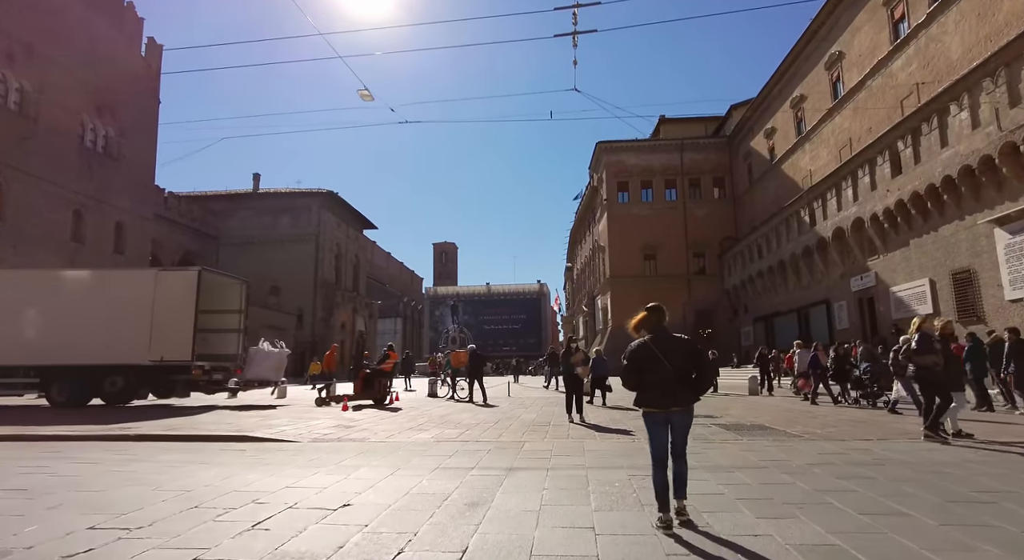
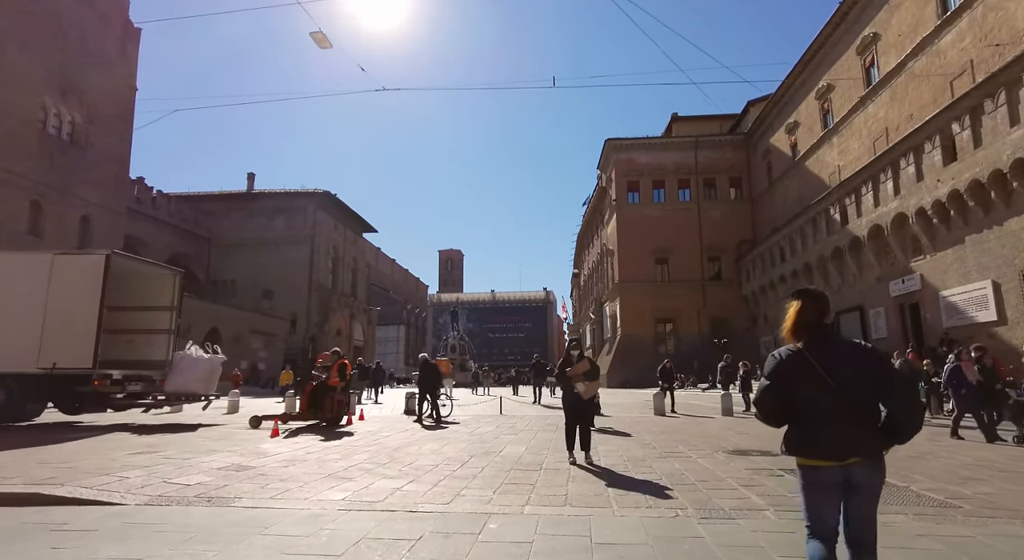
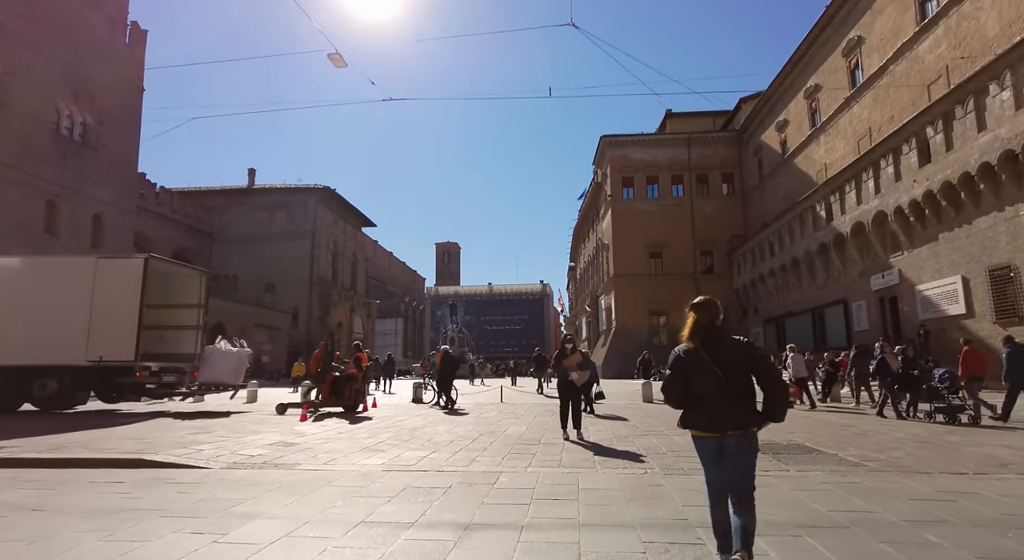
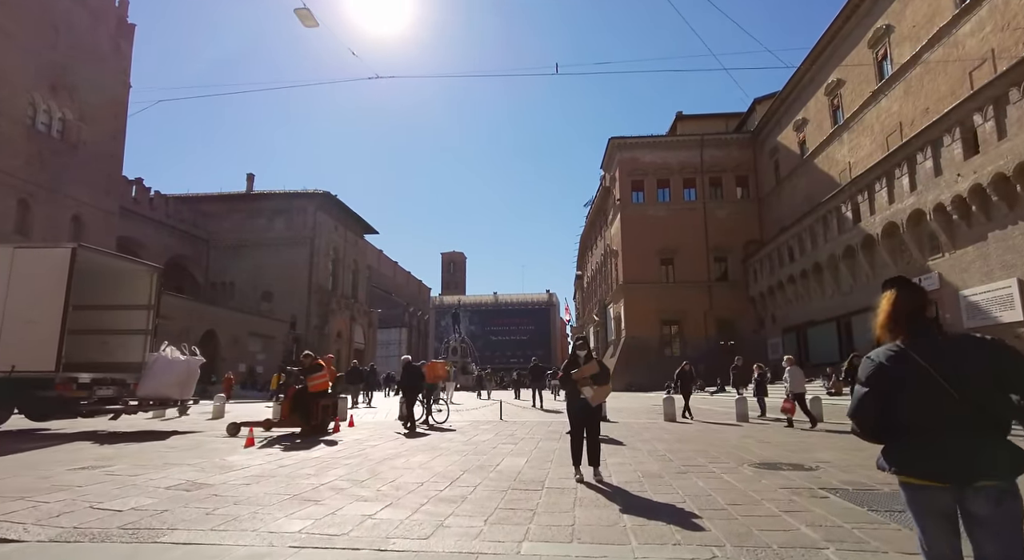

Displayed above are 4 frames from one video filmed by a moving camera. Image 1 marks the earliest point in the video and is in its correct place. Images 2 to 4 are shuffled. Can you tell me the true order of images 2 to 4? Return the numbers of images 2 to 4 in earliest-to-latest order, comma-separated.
3, 2, 4
